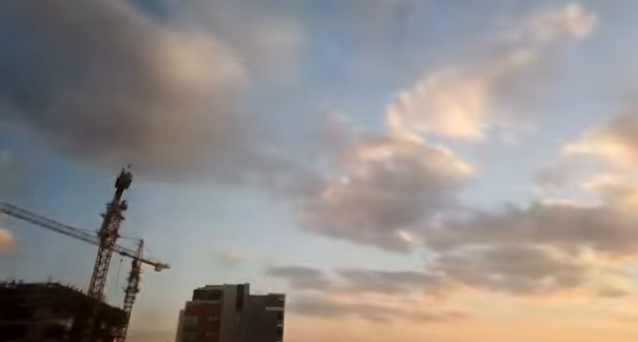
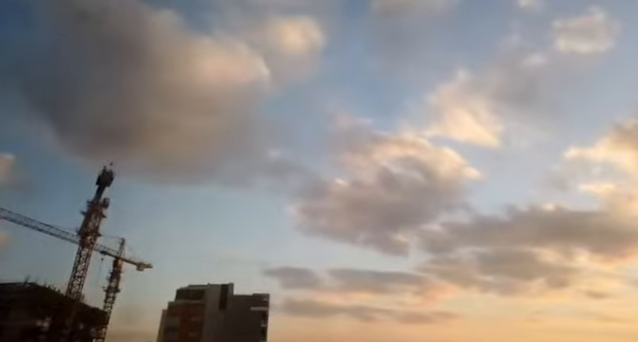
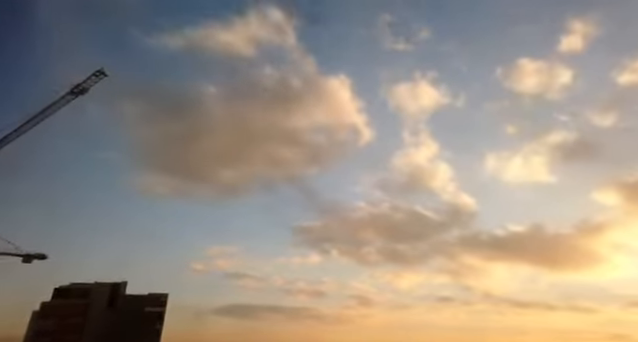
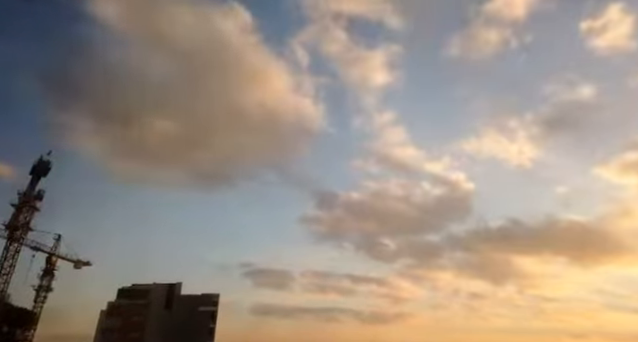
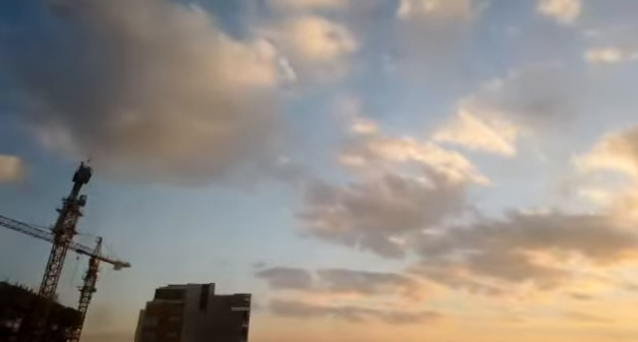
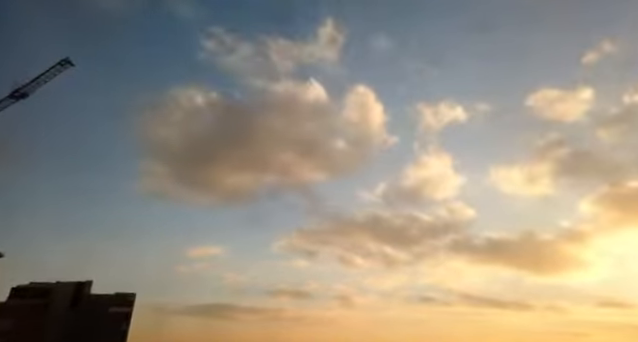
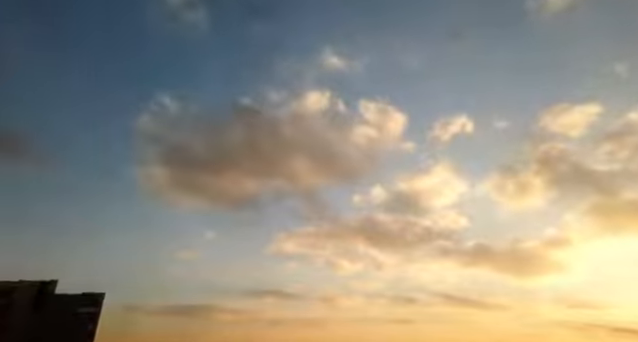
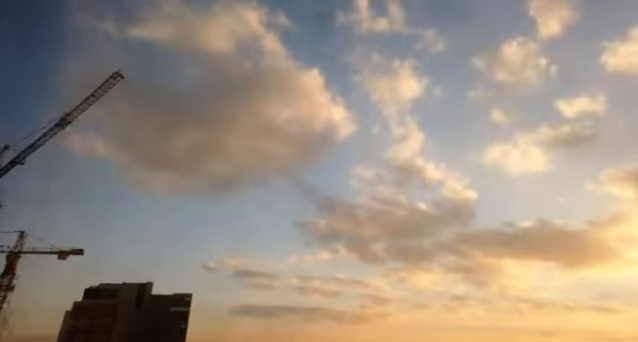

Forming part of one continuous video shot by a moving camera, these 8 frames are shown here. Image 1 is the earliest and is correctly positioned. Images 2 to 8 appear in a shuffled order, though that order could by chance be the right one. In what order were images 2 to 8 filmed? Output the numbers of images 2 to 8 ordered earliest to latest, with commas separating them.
2, 5, 4, 8, 3, 6, 7
